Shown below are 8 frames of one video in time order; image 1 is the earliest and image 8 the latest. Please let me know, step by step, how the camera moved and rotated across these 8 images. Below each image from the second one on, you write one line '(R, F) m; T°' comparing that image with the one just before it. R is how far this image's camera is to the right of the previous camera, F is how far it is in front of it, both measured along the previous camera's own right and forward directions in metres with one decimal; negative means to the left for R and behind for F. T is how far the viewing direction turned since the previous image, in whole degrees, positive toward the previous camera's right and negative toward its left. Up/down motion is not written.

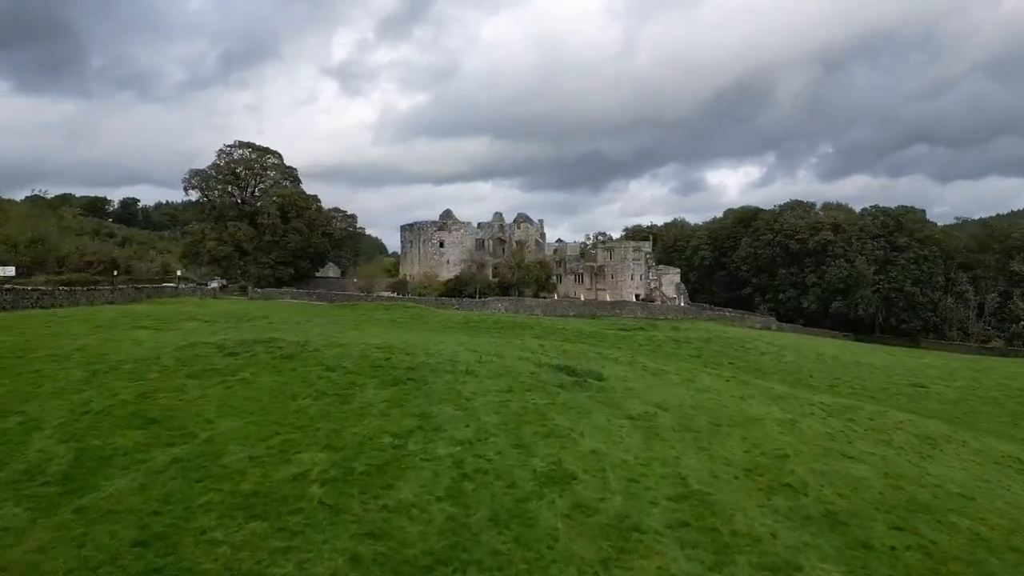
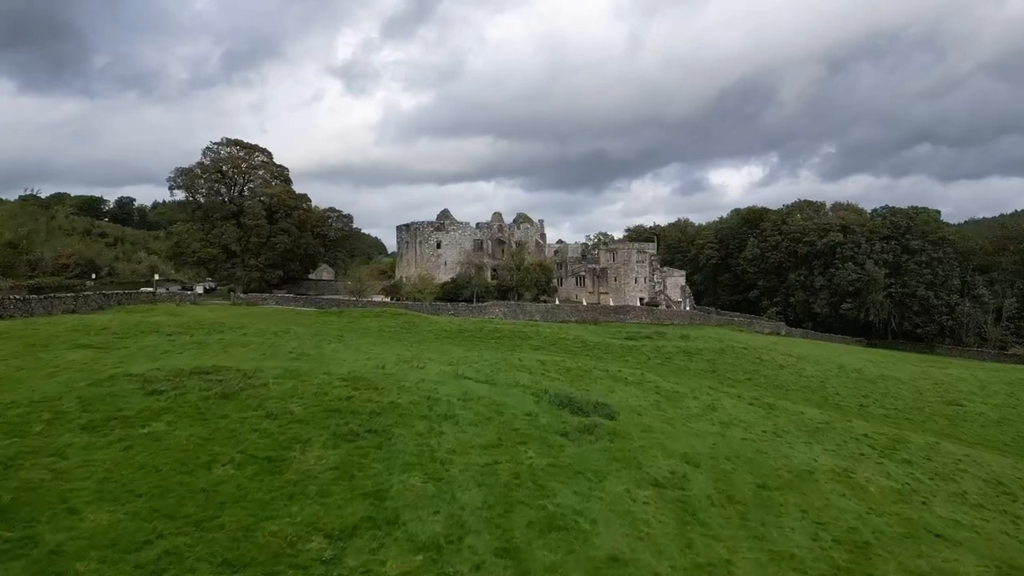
(+0.2, +3.1) m; 0°
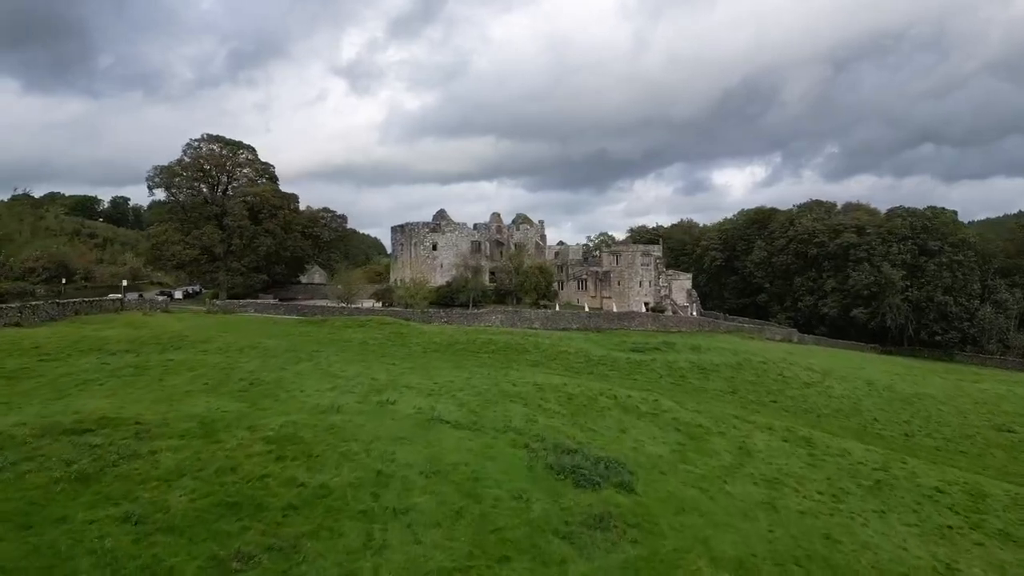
(+0.3, +3.7) m; 0°
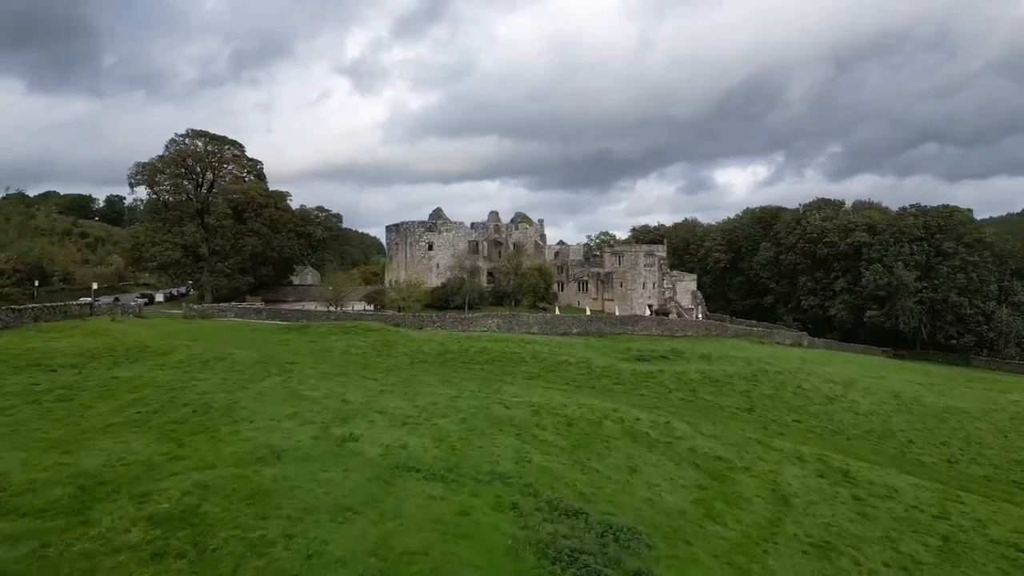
(+0.3, +2.9) m; 0°
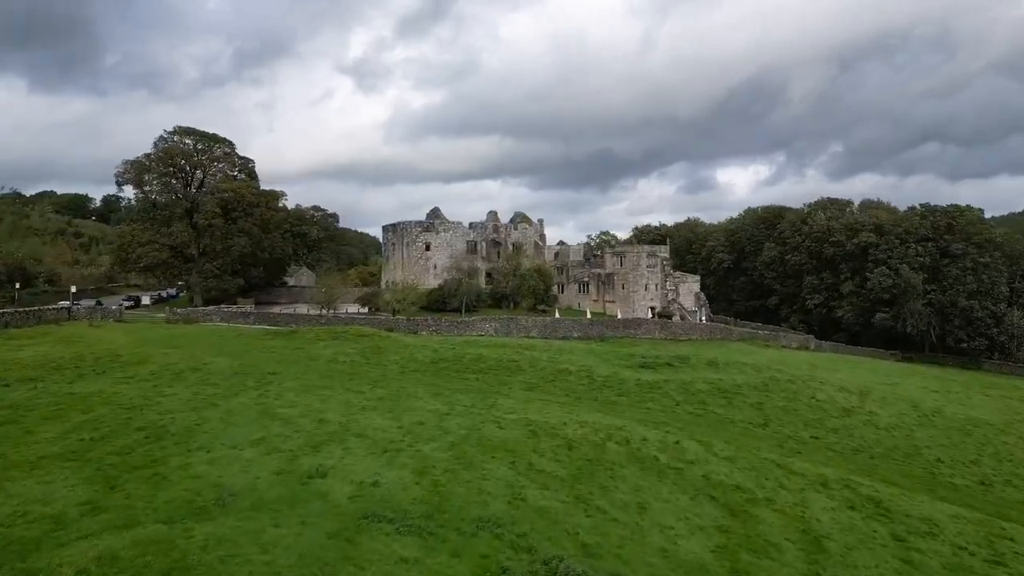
(+0.2, +1.9) m; 0°
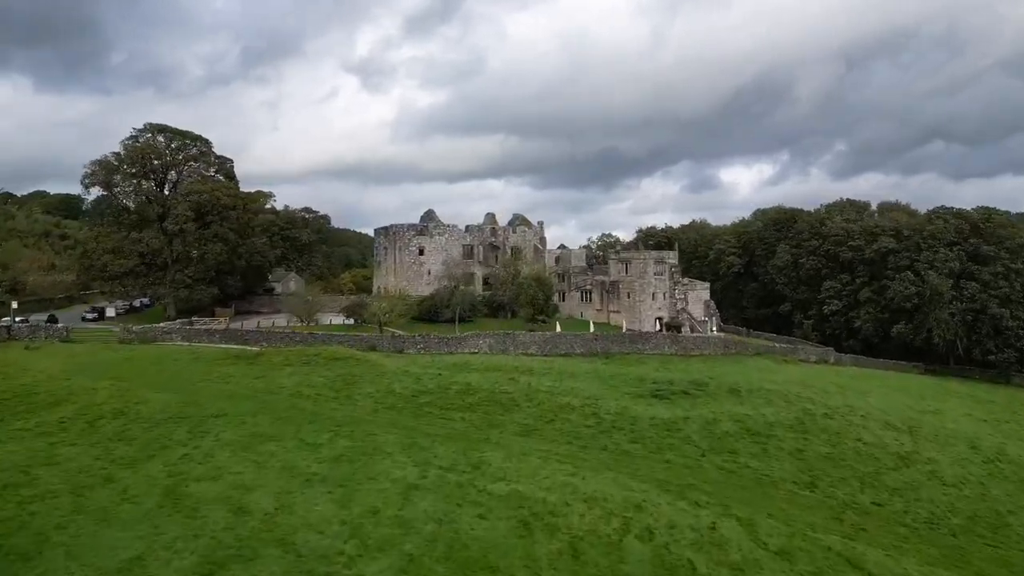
(+0.4, +4.6) m; 0°
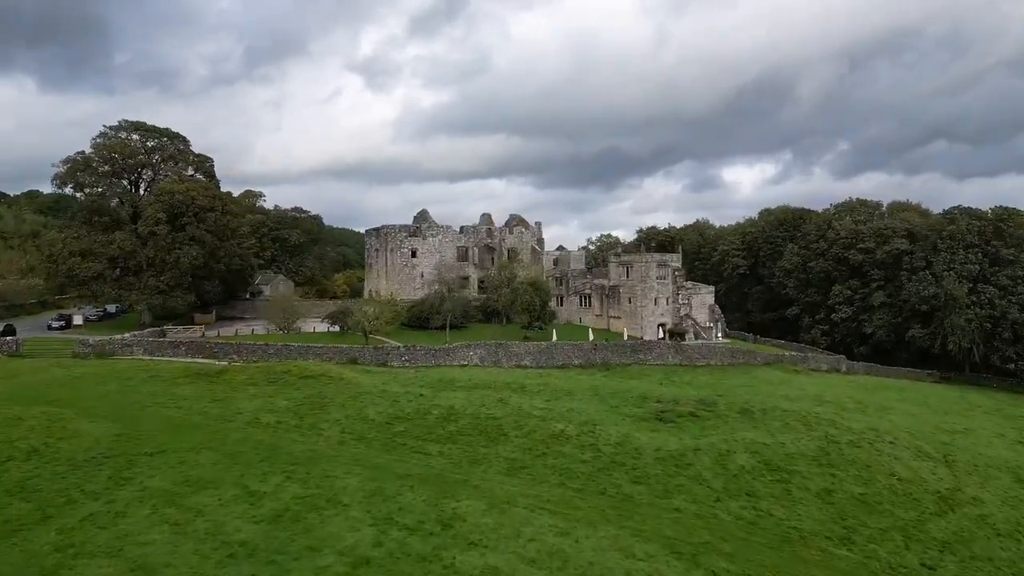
(+0.6, +3.2) m; 0°
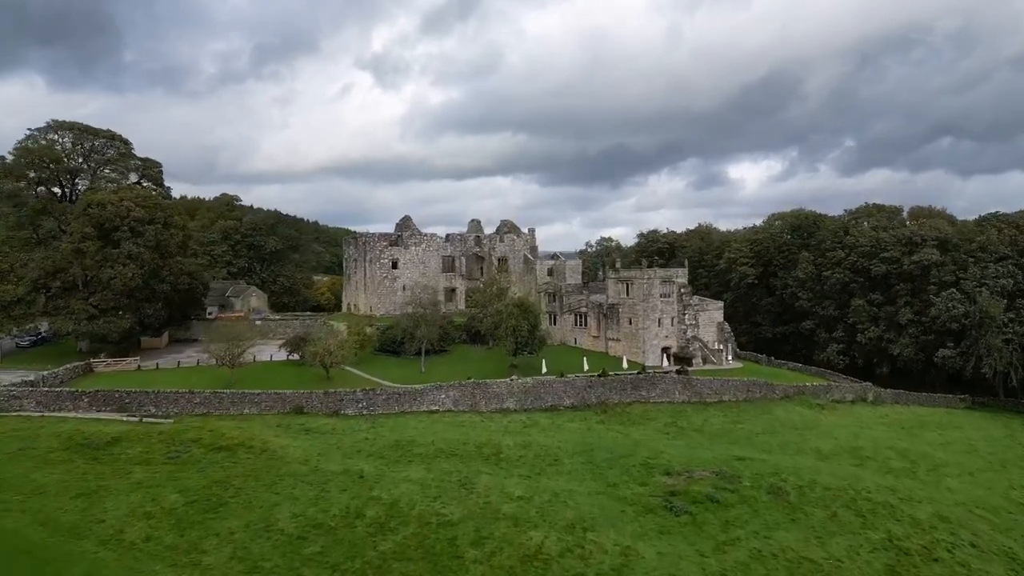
(+1.3, +6.7) m; 0°
